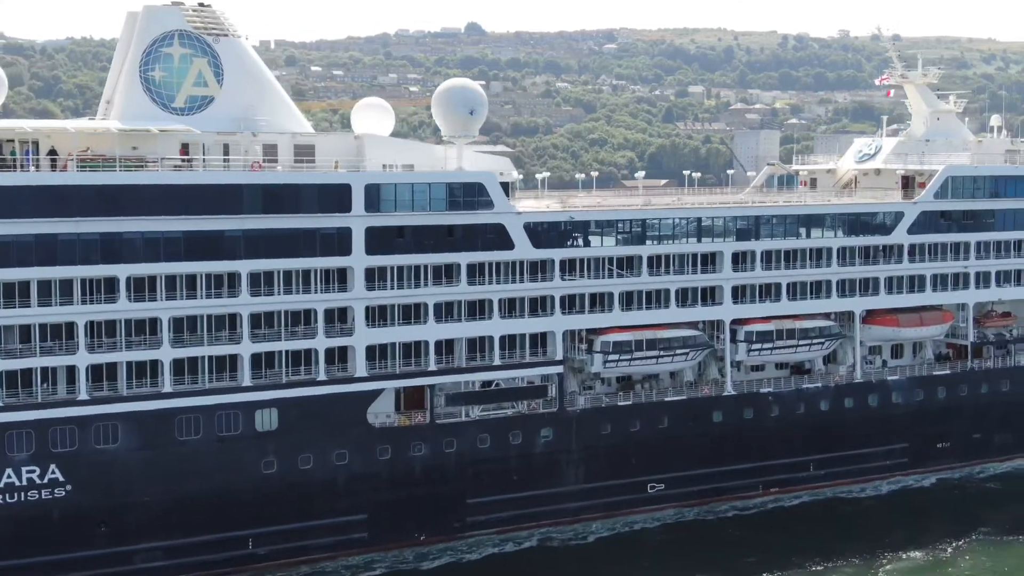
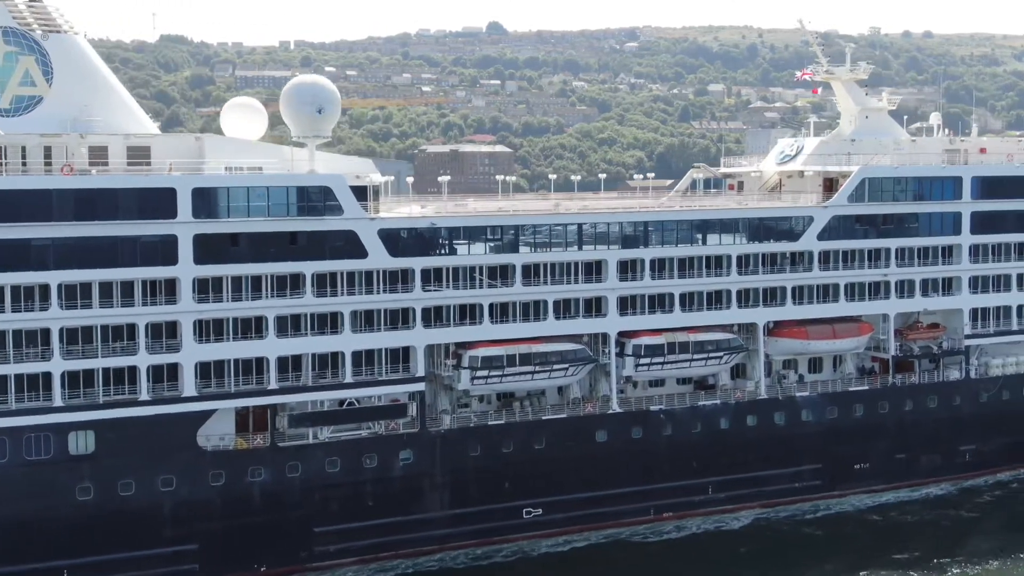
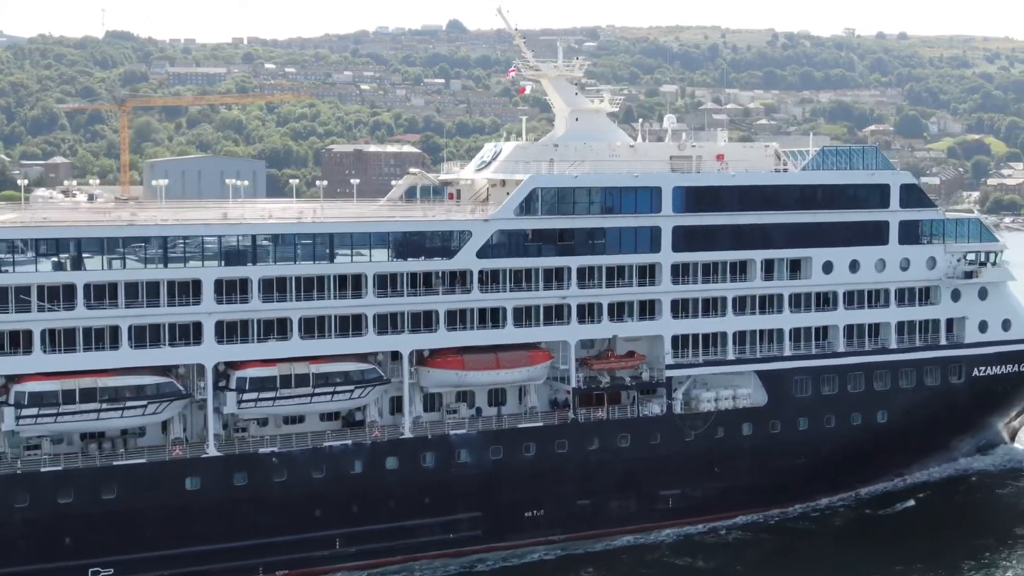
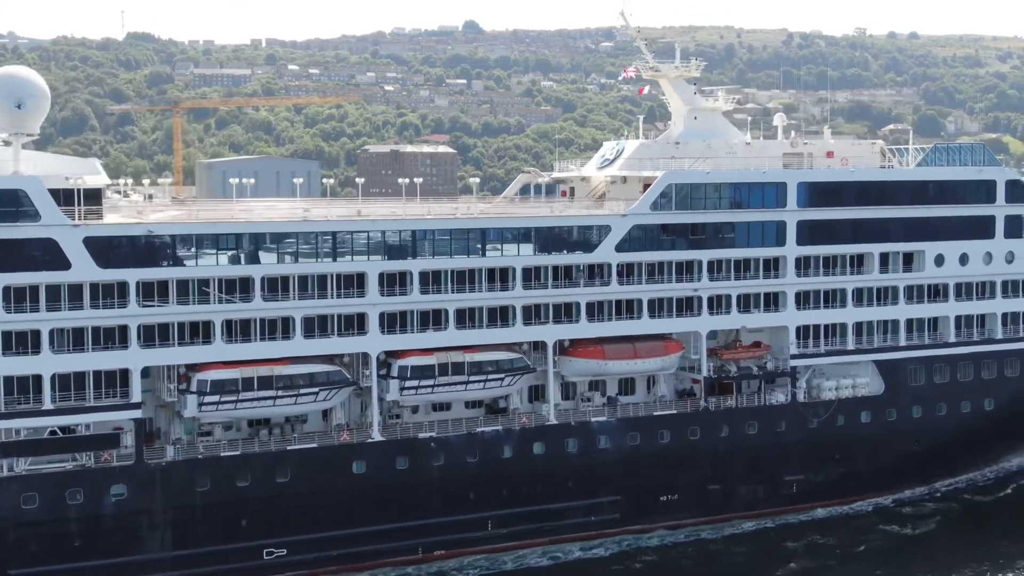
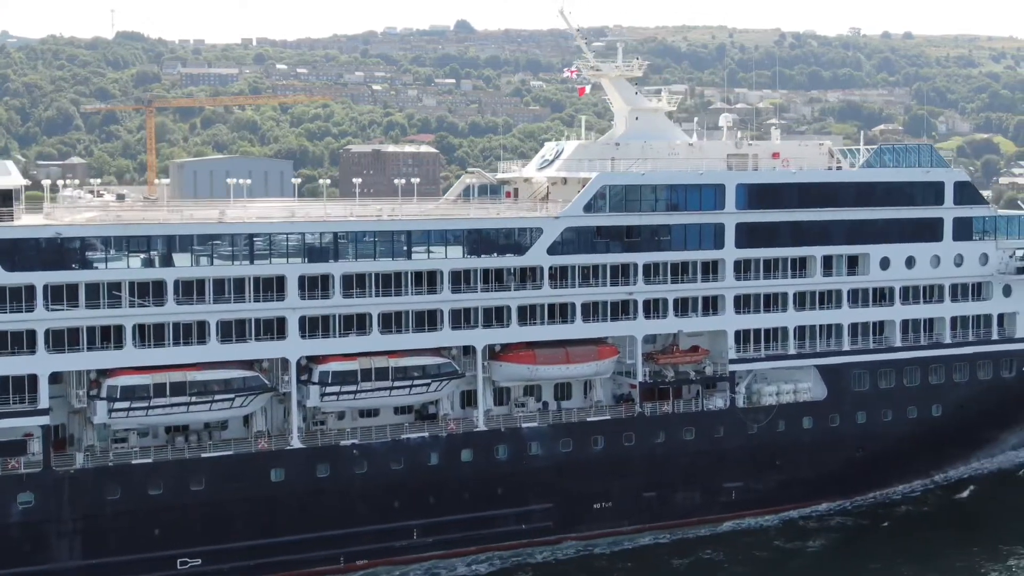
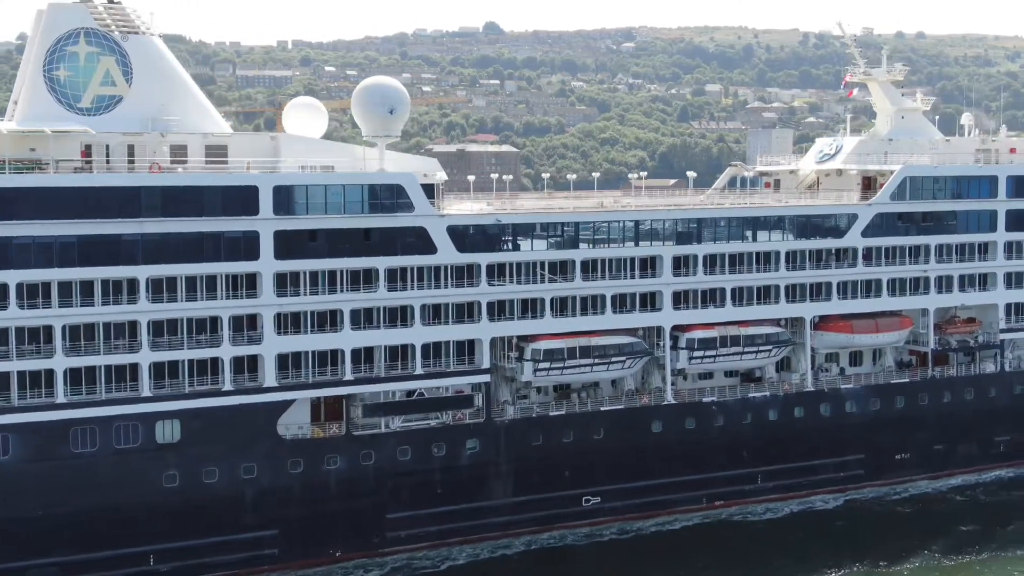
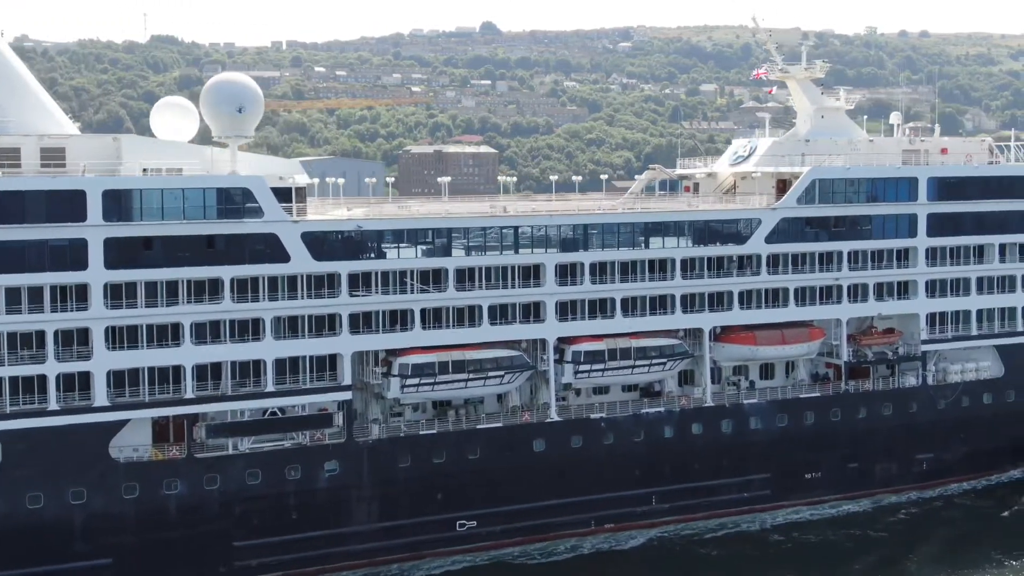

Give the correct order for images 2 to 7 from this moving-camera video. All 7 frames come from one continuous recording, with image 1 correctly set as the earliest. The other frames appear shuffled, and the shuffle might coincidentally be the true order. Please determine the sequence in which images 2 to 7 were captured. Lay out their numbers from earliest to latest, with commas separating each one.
6, 2, 7, 4, 5, 3
